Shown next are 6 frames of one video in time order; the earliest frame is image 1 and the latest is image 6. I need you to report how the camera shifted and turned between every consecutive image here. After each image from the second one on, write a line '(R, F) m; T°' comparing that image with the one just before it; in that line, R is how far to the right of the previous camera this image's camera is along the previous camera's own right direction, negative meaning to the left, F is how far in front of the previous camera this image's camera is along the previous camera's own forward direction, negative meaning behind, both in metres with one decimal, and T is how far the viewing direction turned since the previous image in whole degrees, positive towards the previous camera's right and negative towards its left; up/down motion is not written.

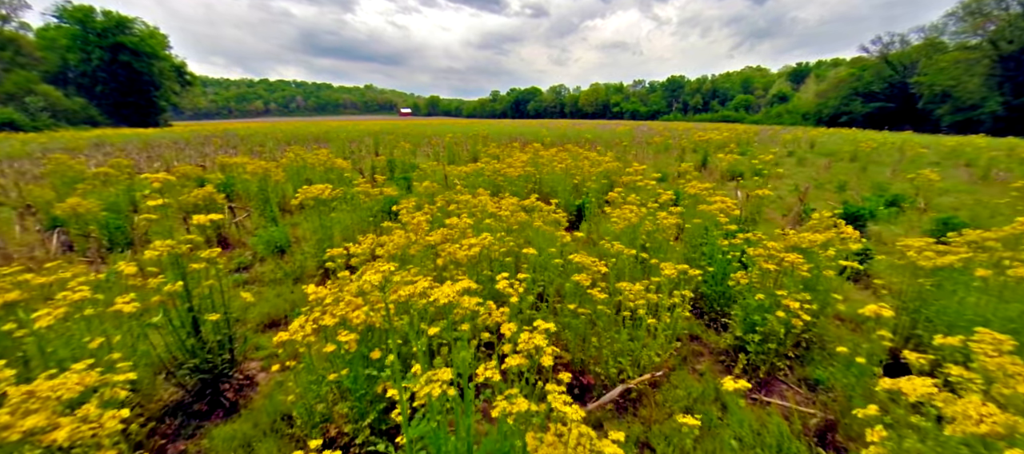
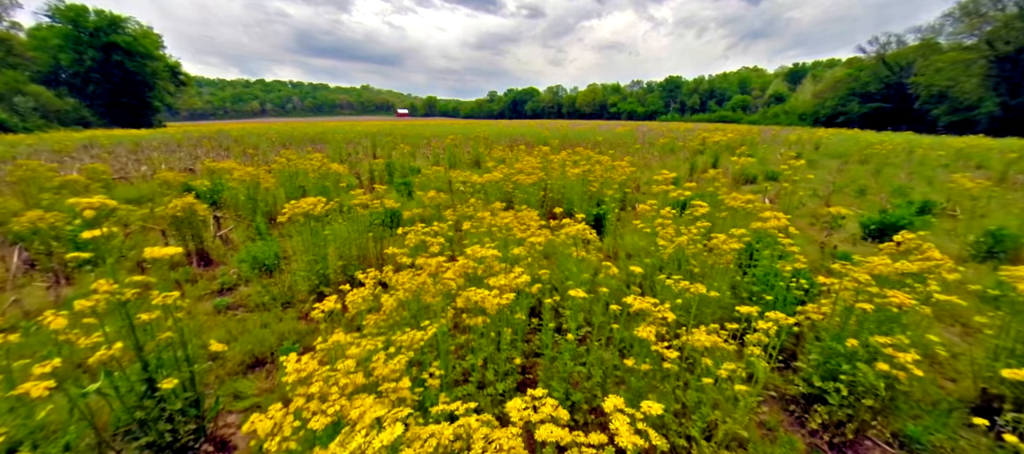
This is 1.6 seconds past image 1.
(-0.3, +0.6) m; 0°
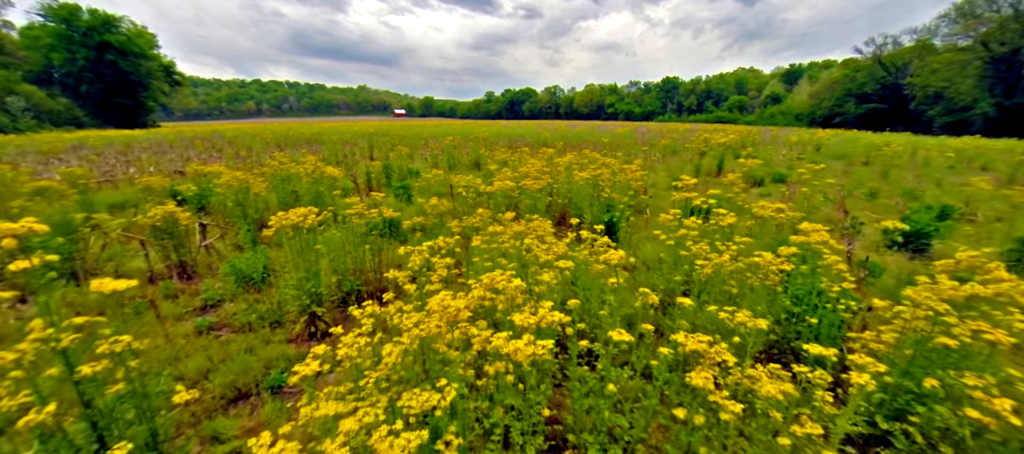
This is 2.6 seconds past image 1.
(-0.1, +0.4) m; 0°
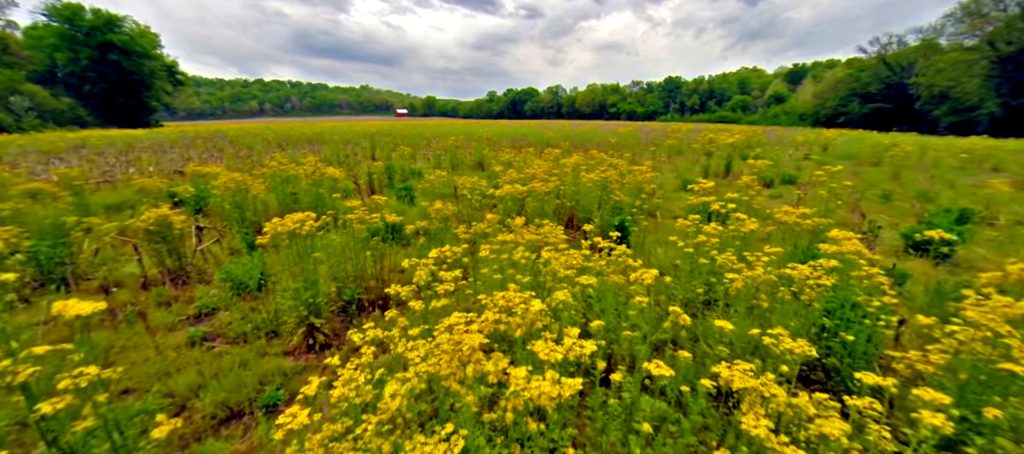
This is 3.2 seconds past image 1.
(-0.1, +0.2) m; 0°
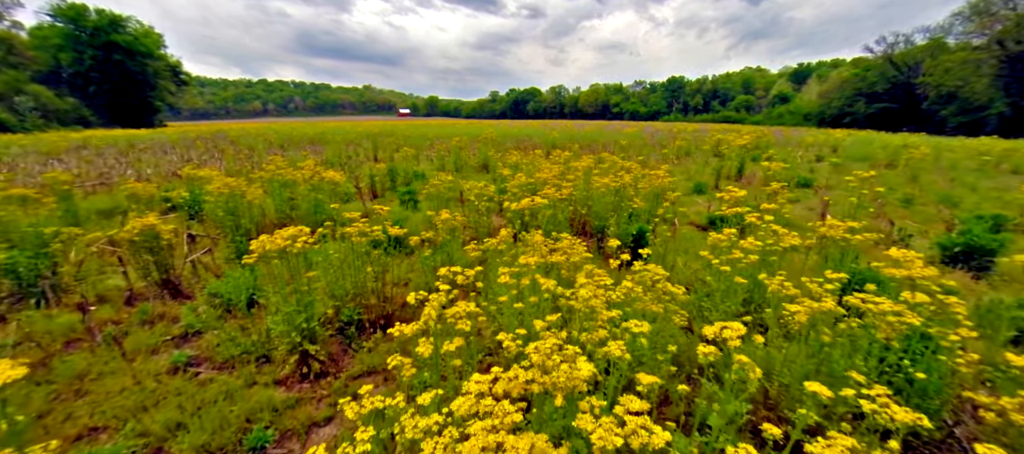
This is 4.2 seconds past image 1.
(-0.1, +0.4) m; 0°
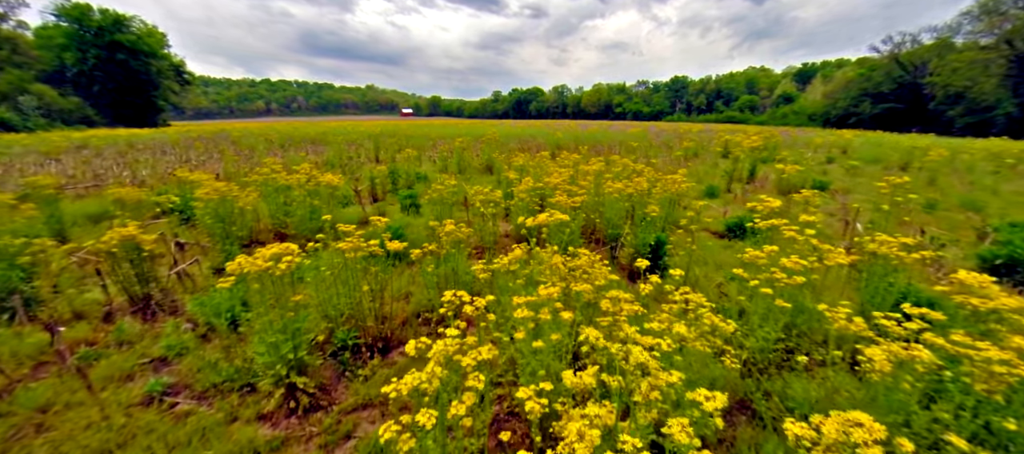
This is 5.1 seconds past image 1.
(-0.1, +0.4) m; 0°
